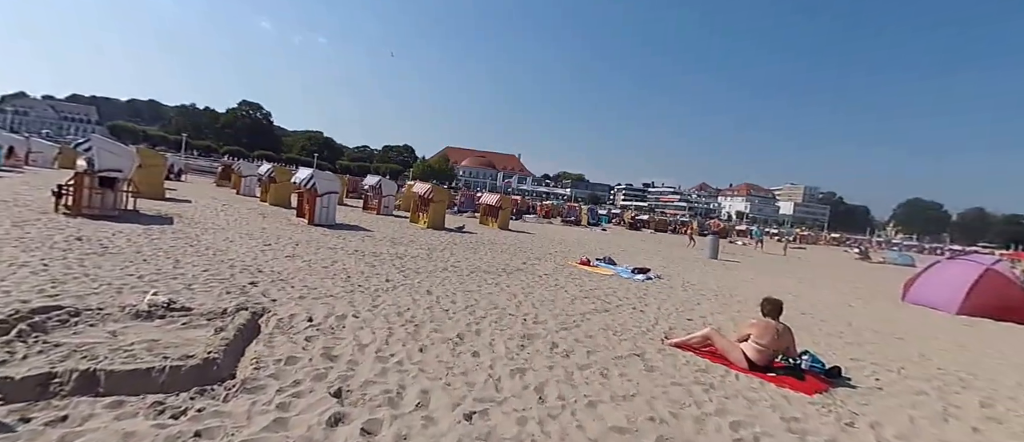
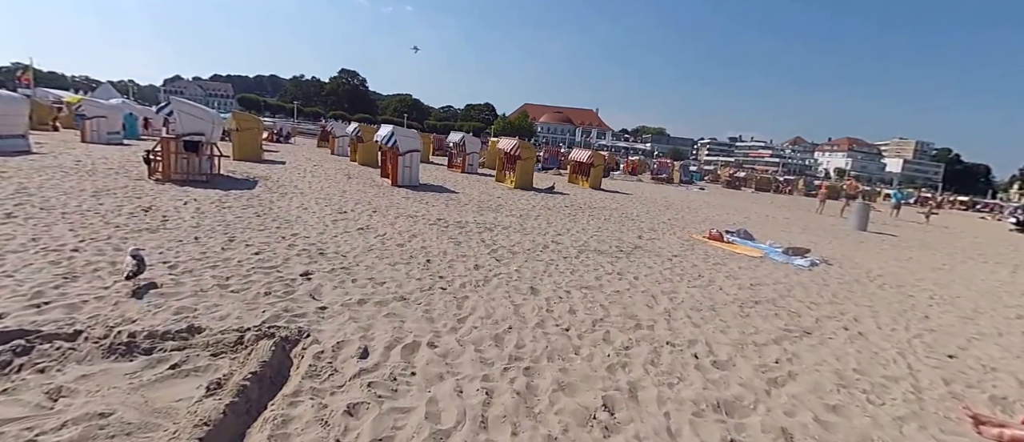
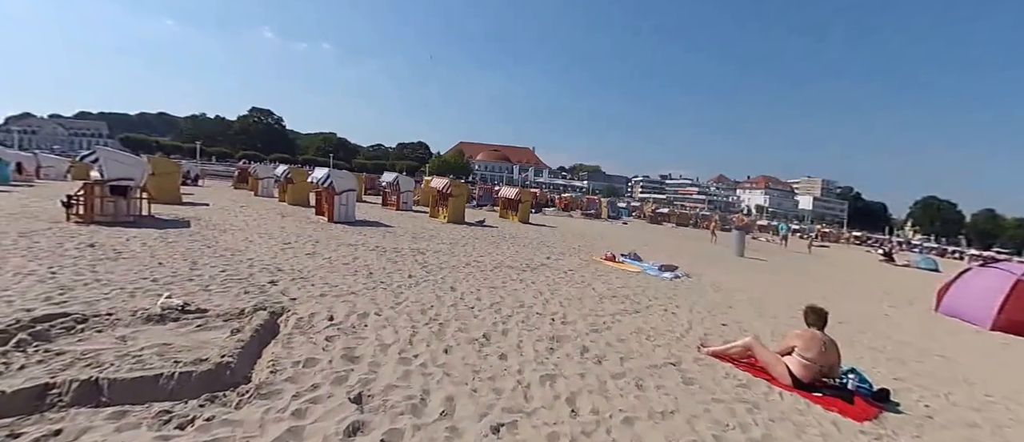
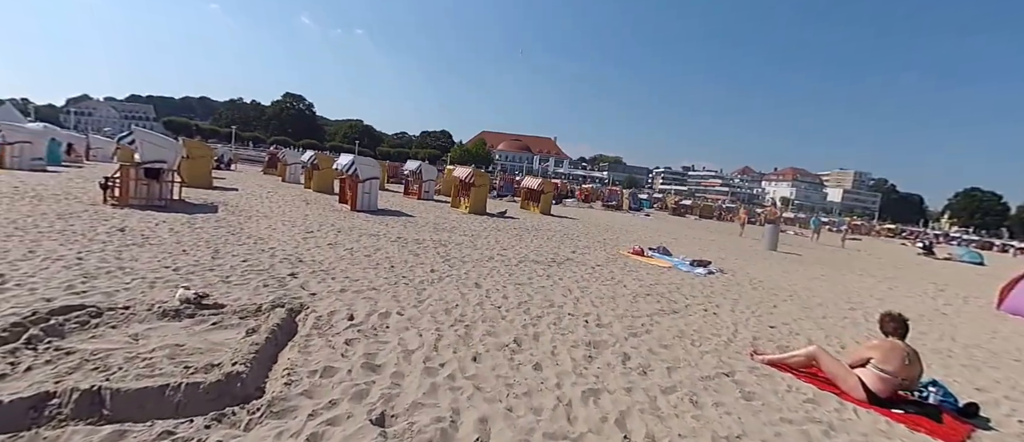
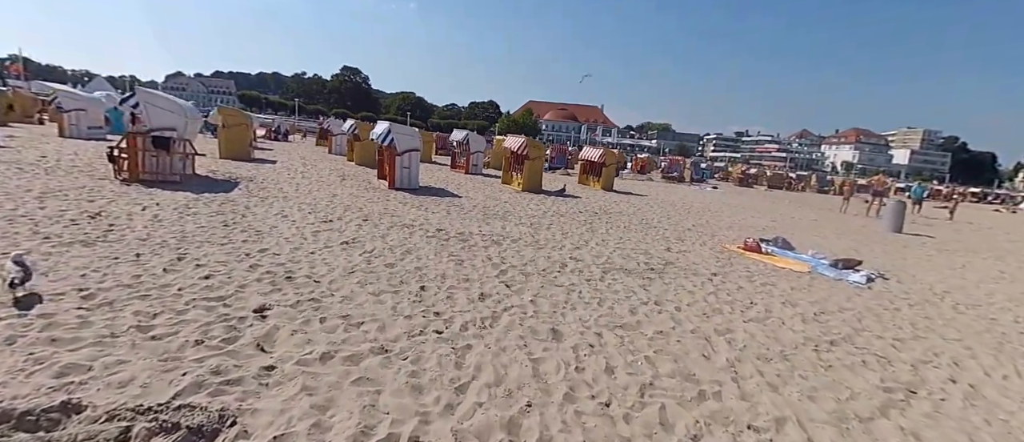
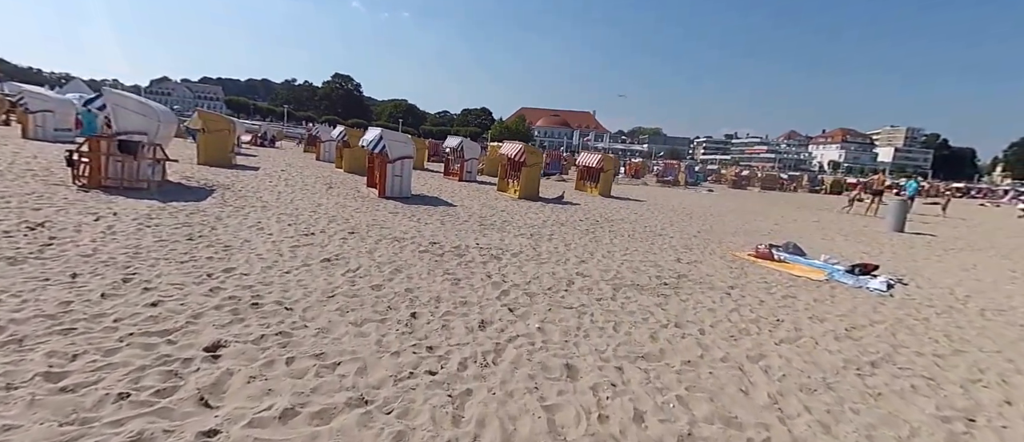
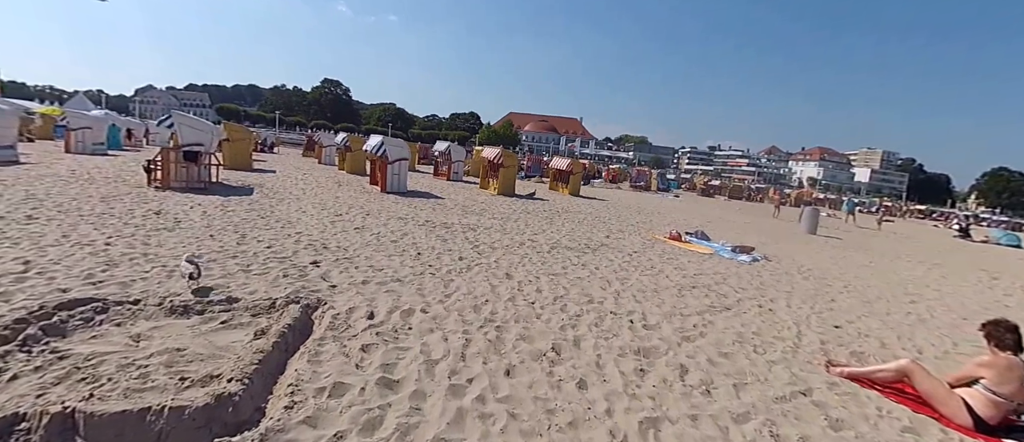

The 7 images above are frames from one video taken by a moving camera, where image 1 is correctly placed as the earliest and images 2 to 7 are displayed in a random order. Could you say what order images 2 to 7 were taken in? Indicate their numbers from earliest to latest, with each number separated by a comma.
3, 4, 7, 2, 5, 6
